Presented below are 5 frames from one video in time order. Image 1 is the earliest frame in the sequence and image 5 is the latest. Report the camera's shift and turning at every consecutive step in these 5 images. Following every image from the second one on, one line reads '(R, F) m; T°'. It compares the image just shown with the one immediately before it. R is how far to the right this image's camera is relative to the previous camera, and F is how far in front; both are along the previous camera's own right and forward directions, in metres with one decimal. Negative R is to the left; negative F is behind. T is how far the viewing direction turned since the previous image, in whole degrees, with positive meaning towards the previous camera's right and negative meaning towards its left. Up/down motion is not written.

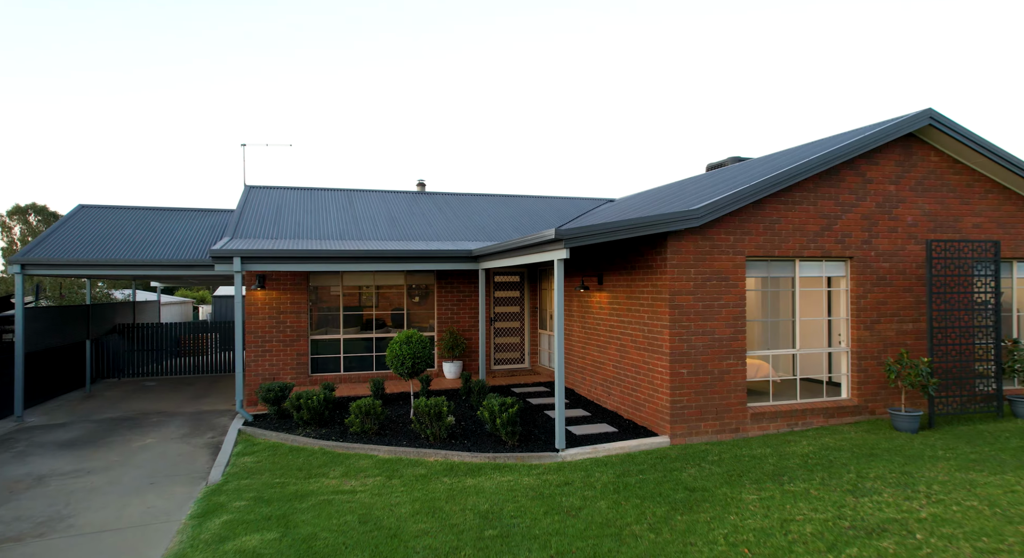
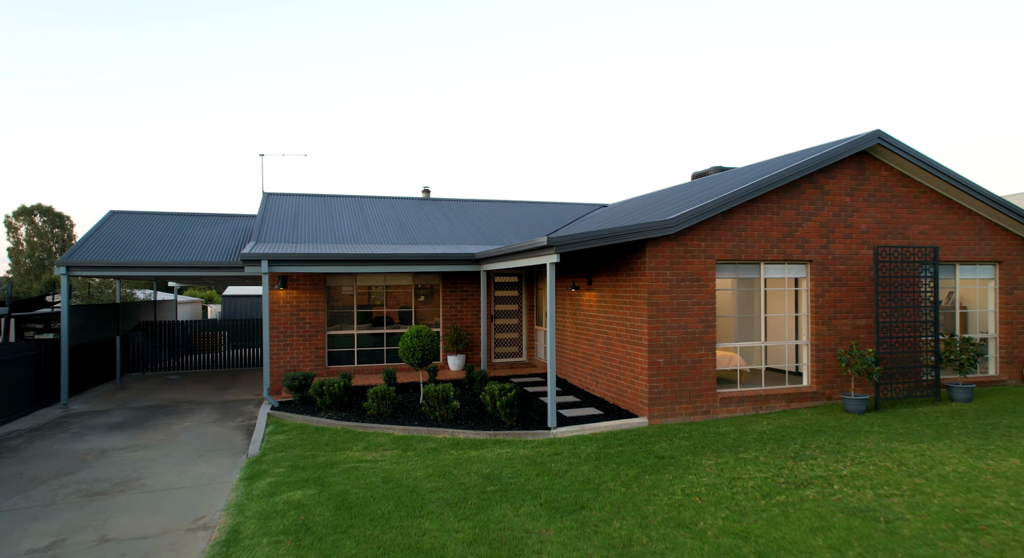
(0.0, -1.0) m; 0°
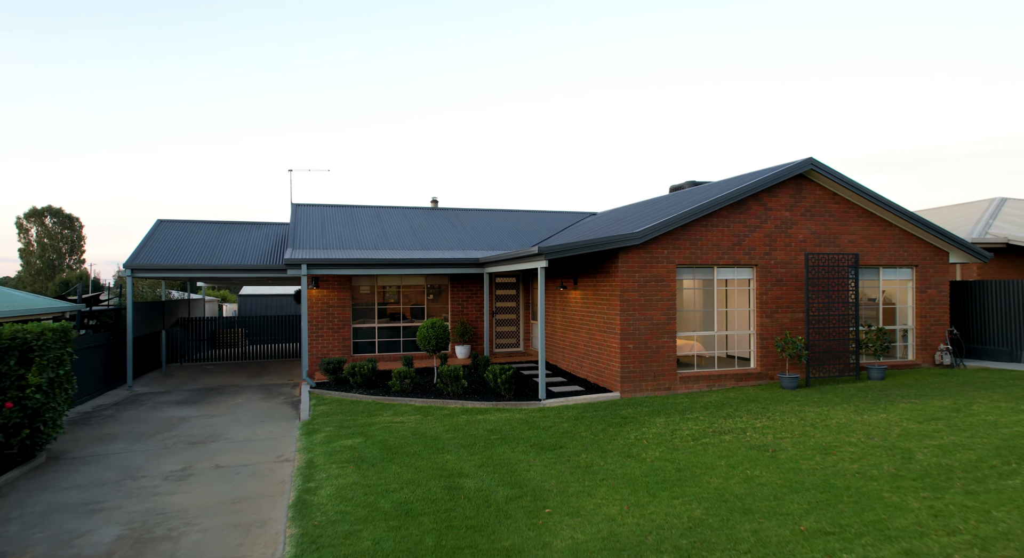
(0.0, -1.8) m; 0°
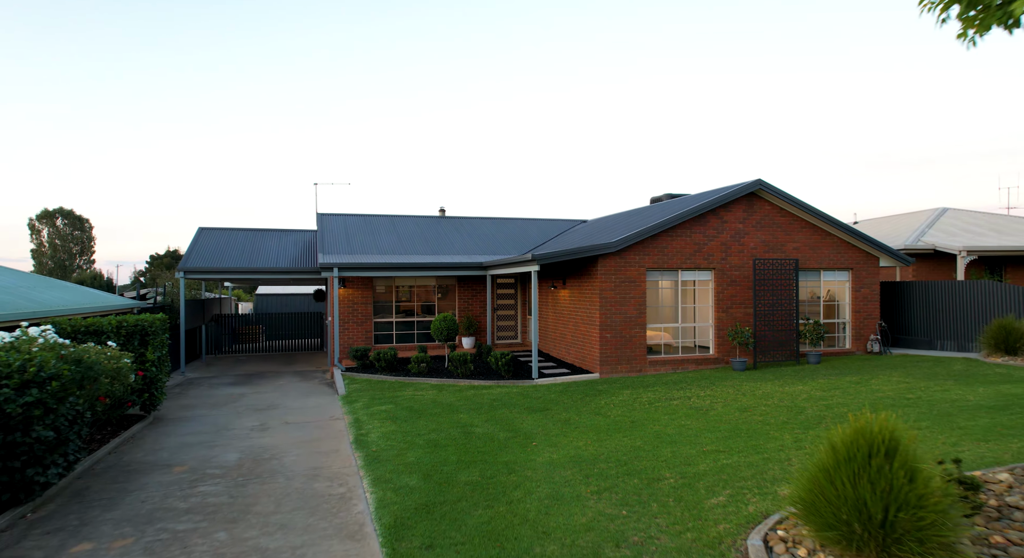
(0.0, -2.1) m; 0°
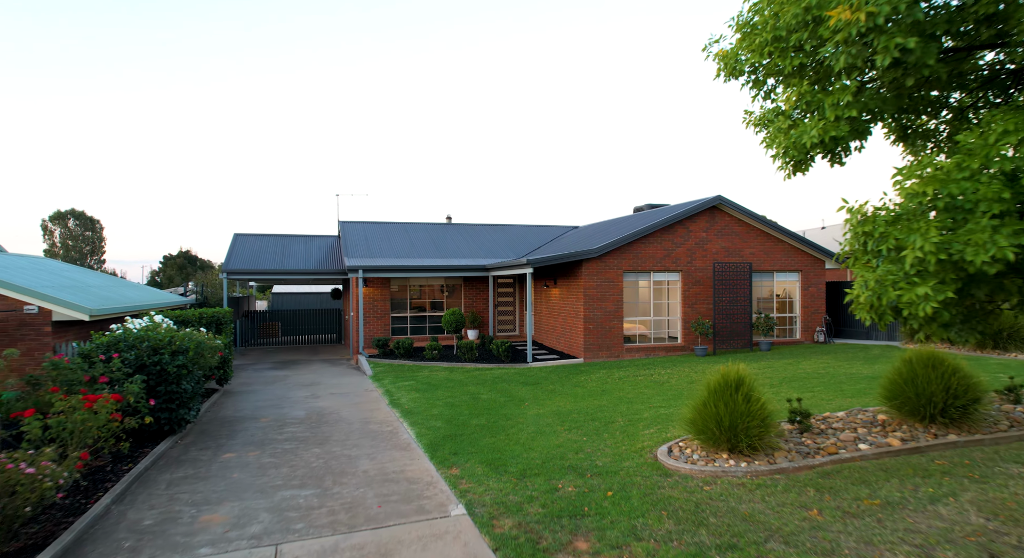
(0.0, -2.2) m; 0°
